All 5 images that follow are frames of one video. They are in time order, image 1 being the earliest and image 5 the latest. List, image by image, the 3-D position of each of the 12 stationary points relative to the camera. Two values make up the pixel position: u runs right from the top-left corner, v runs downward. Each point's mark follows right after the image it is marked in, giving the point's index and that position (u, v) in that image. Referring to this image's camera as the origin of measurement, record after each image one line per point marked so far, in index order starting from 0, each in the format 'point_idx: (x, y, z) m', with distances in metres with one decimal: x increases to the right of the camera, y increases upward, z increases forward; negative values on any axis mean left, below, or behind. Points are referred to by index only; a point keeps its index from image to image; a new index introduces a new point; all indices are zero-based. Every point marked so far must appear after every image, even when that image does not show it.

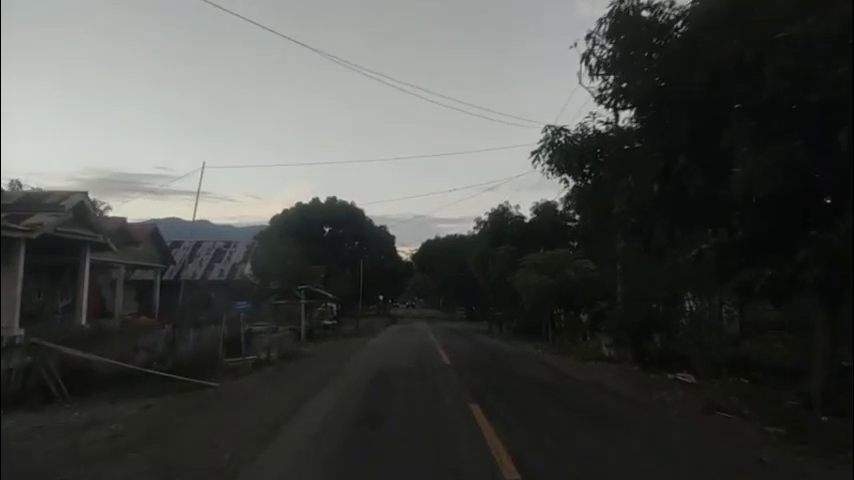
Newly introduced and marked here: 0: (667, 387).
0: (+4.2, -2.6, +14.9) m
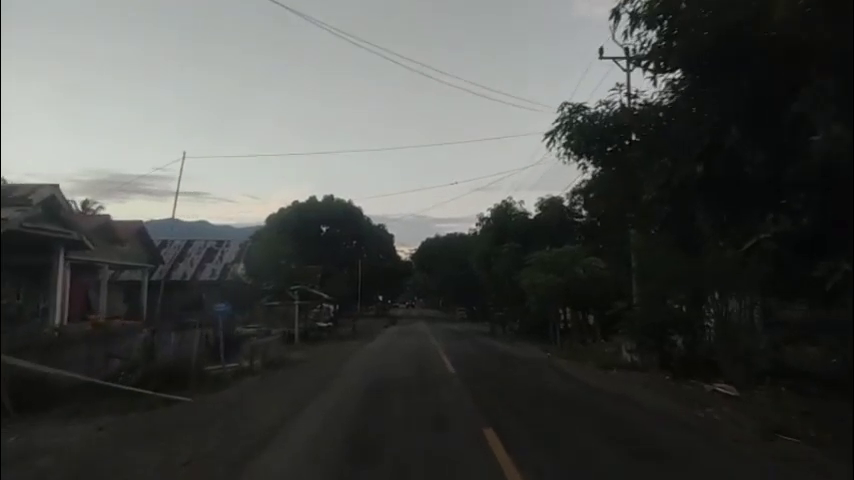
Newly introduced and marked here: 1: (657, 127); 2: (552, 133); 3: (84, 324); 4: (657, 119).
0: (+4.3, -2.5, +13.1) m
1: (+3.1, +1.5, +11.7) m
2: (+2.2, +1.8, +14.6) m
3: (-7.7, -1.9, +19.2) m
4: (+3.2, +1.7, +11.7) m
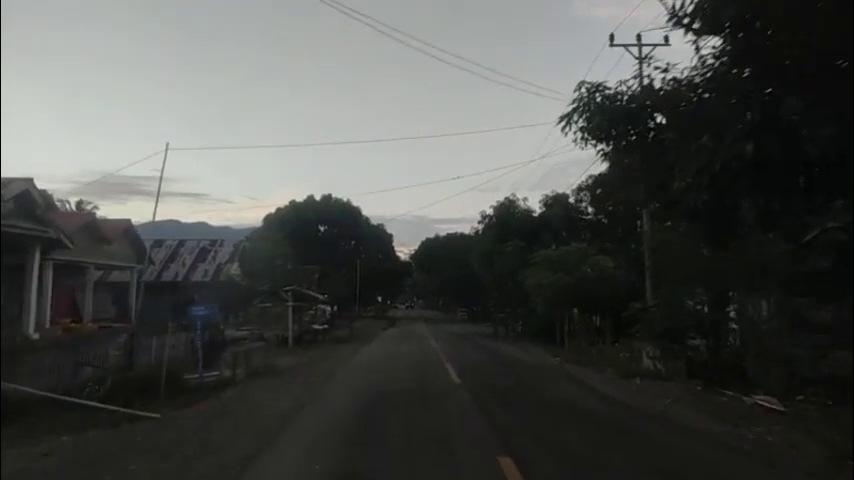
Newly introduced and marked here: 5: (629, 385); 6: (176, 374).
0: (+4.3, -2.4, +11.6) m
1: (+3.2, +1.6, +10.2) m
2: (+2.2, +1.9, +13.1) m
3: (-7.7, -1.8, +17.7) m
4: (+3.2, +1.8, +10.2) m
5: (+3.7, -2.7, +15.7) m
6: (-4.3, -2.3, +14.8) m
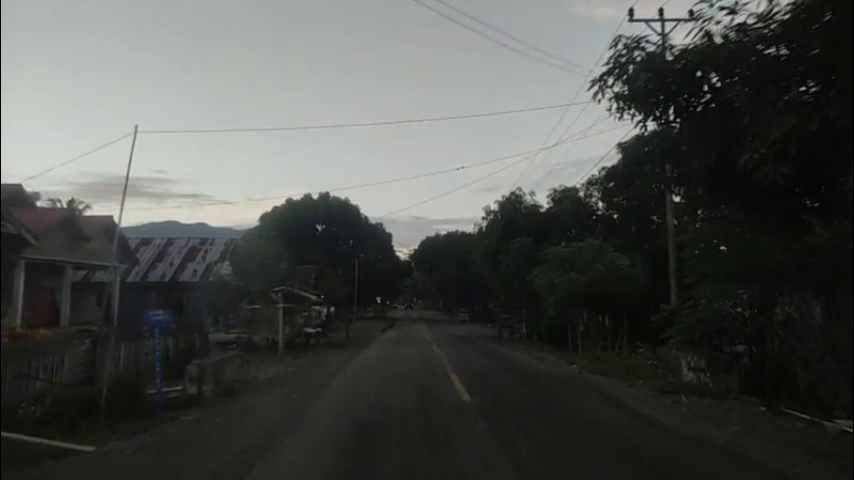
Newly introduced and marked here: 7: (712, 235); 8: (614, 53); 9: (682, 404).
0: (+4.3, -2.3, +9.4) m
1: (+3.2, +1.8, +8.0) m
2: (+2.2, +2.1, +10.9) m
3: (-7.7, -1.7, +15.4) m
4: (+3.2, +1.9, +8.0) m
5: (+3.8, -2.5, +13.4) m
6: (-4.3, -2.2, +12.6) m
7: (+4.6, +0.1, +14.1) m
8: (+2.3, +2.3, +10.5) m
9: (+3.9, -2.5, +13.3) m
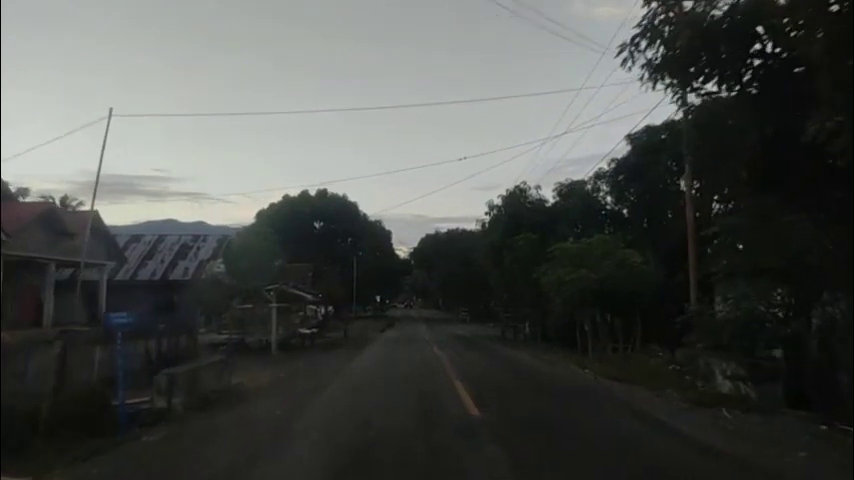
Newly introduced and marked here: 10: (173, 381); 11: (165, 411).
0: (+4.4, -2.2, +7.9) m
1: (+3.2, +1.9, +6.5) m
2: (+2.3, +2.2, +9.4) m
3: (-7.6, -1.6, +14.0) m
4: (+3.3, +2.0, +6.5) m
5: (+3.8, -2.4, +12.0) m
6: (-4.2, -2.1, +11.1) m
7: (+4.6, +0.2, +12.6) m
8: (+2.3, +2.4, +9.0) m
9: (+3.9, -2.4, +11.9) m
10: (-3.7, -2.1, +12.7) m
11: (-3.7, -2.4, +12.3) m
